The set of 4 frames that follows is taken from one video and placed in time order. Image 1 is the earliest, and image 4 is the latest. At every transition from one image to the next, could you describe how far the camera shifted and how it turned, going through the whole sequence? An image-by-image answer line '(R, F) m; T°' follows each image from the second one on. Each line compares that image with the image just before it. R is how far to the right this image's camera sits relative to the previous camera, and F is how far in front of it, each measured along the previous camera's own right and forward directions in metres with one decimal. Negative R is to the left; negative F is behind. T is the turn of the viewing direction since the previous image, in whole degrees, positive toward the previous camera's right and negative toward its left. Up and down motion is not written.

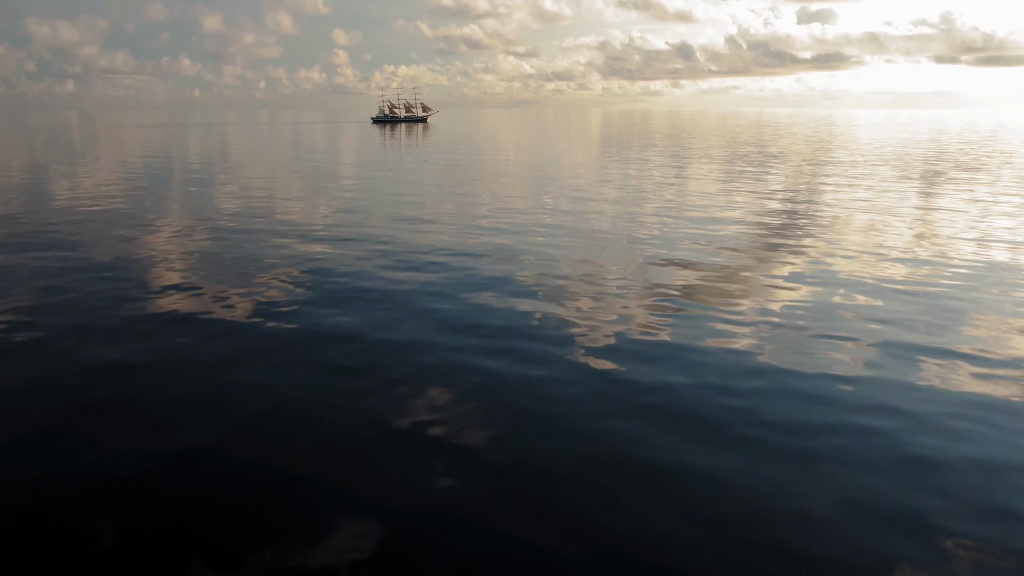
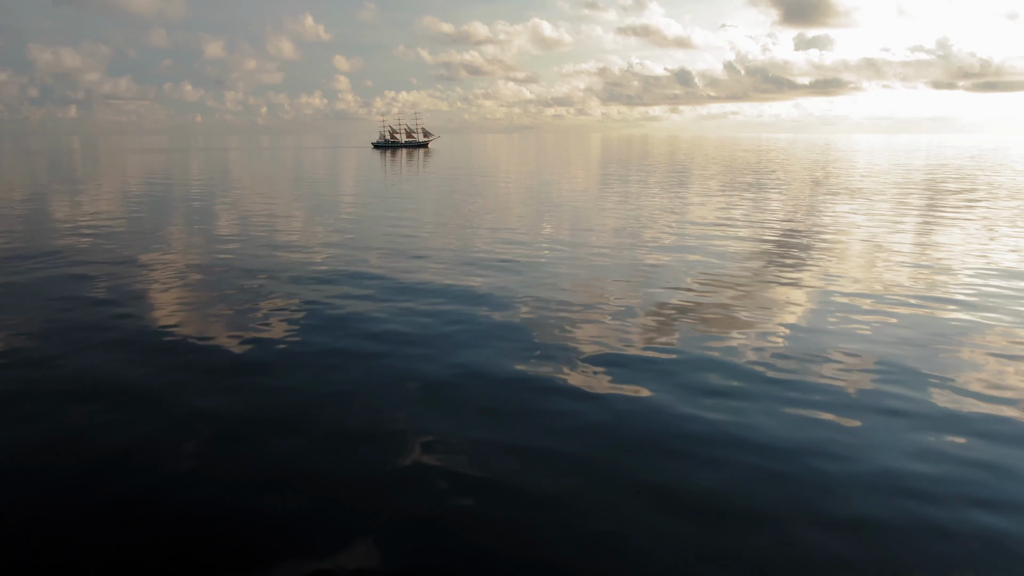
(-0.1, +1.4) m; 0°
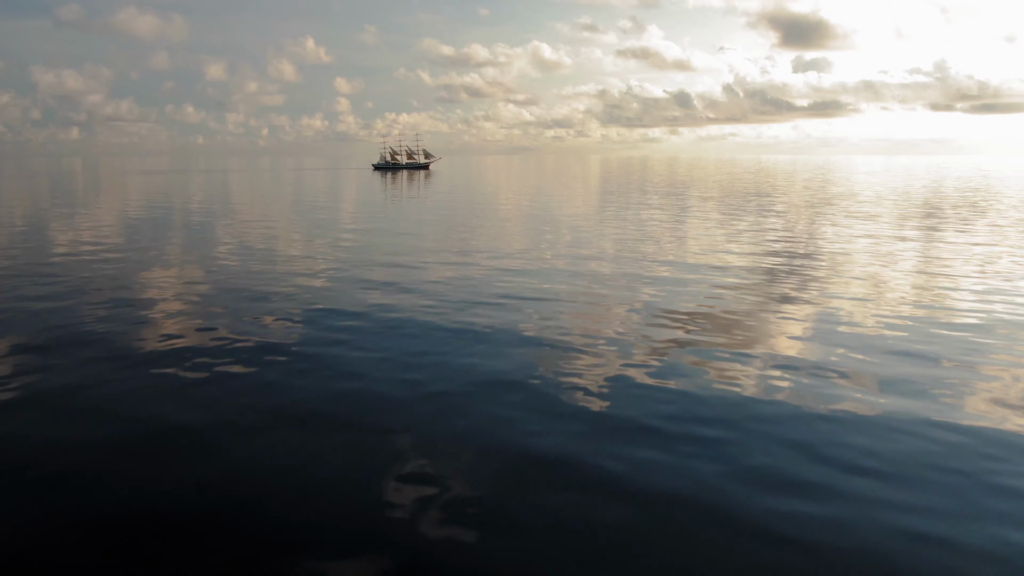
(-0.1, +1.1) m; 0°
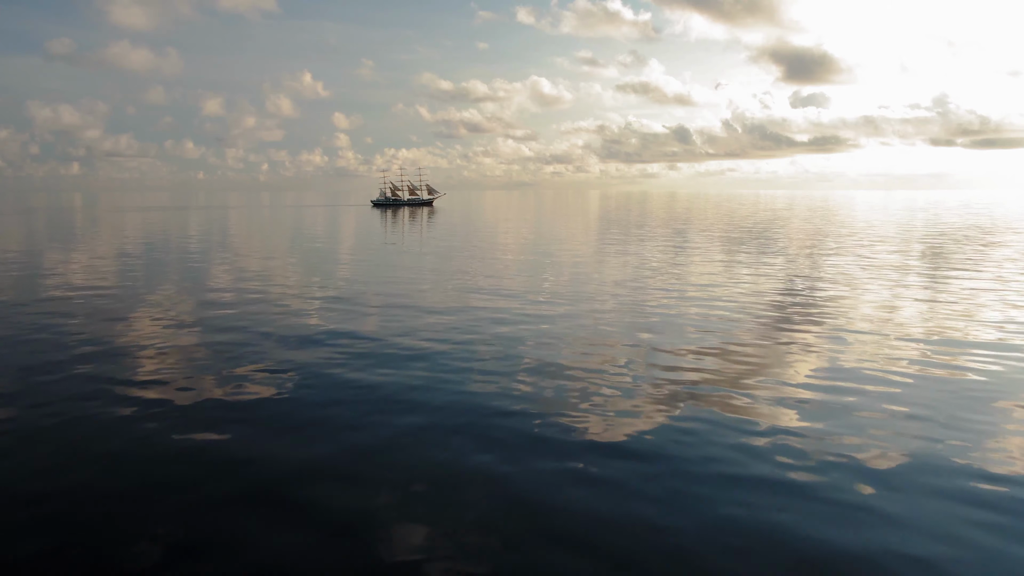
(0.0, +3.1) m; 0°
